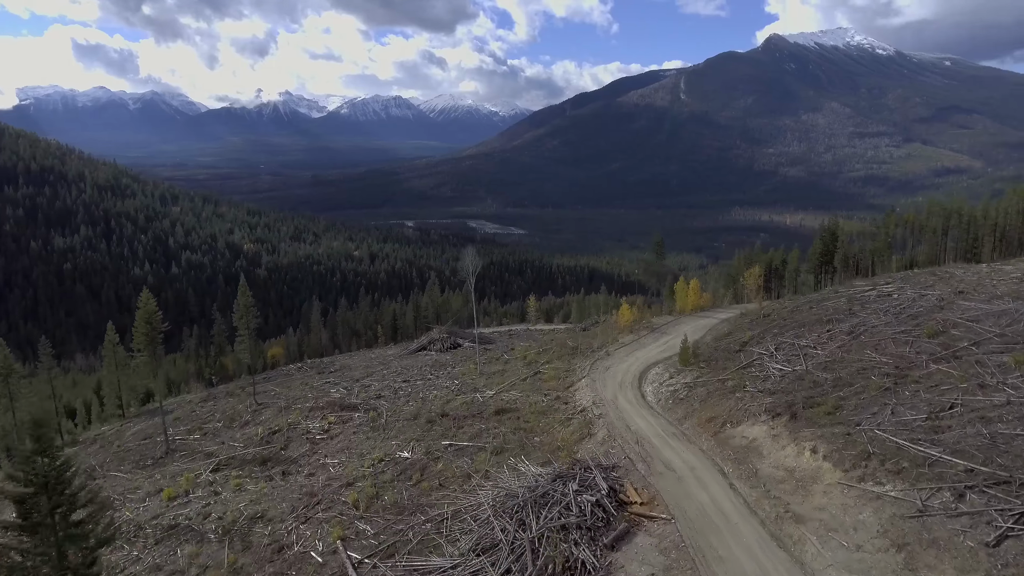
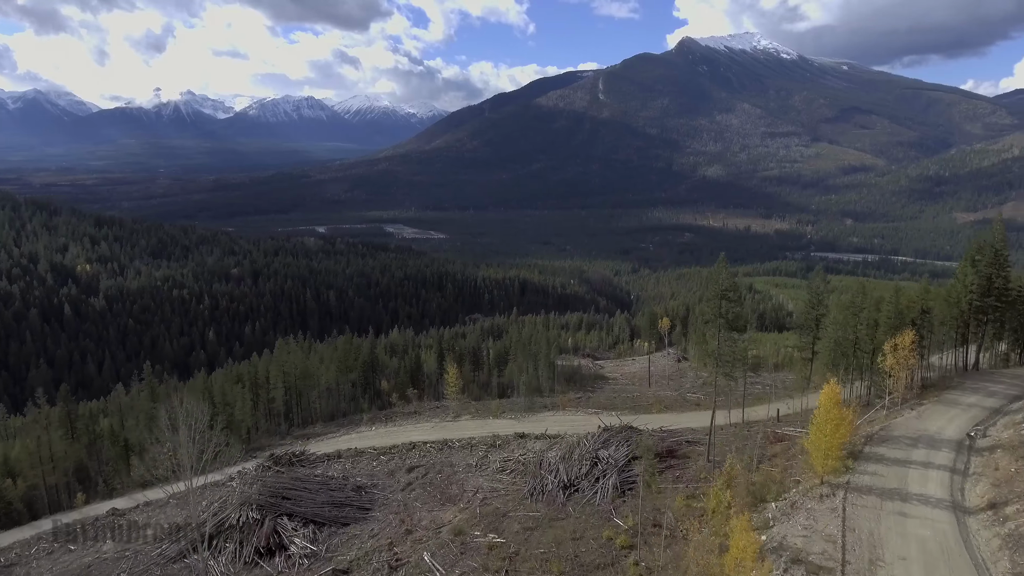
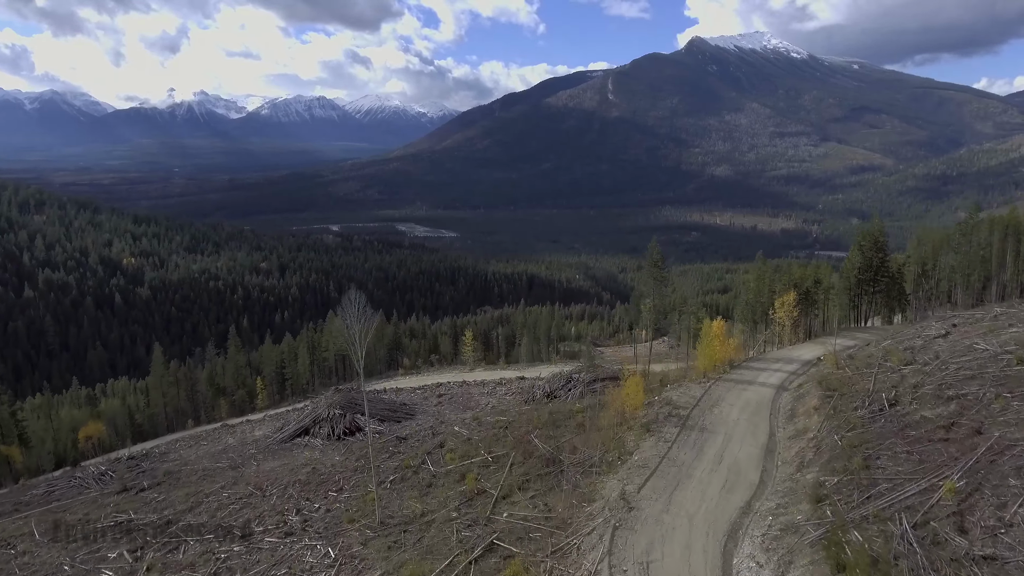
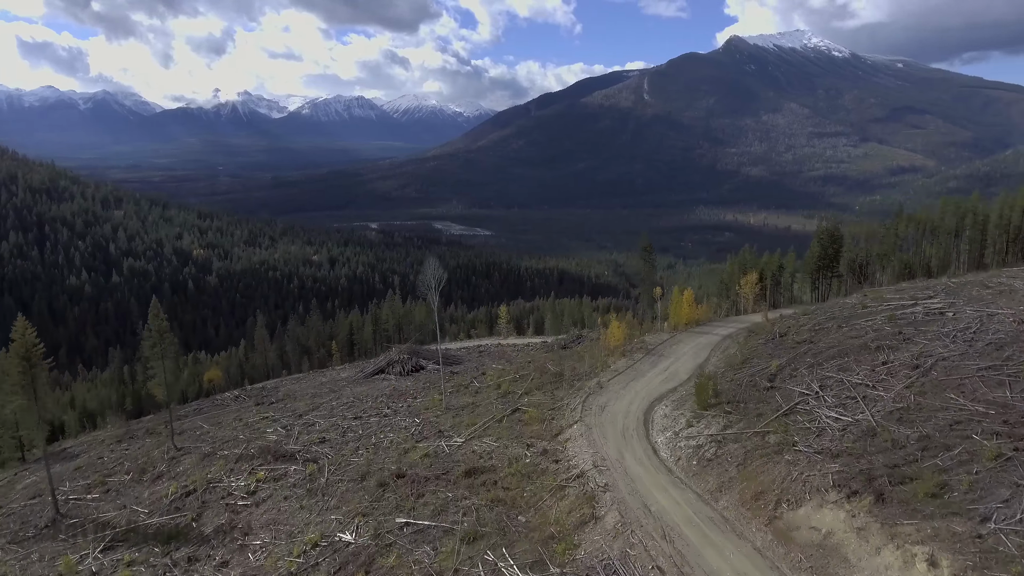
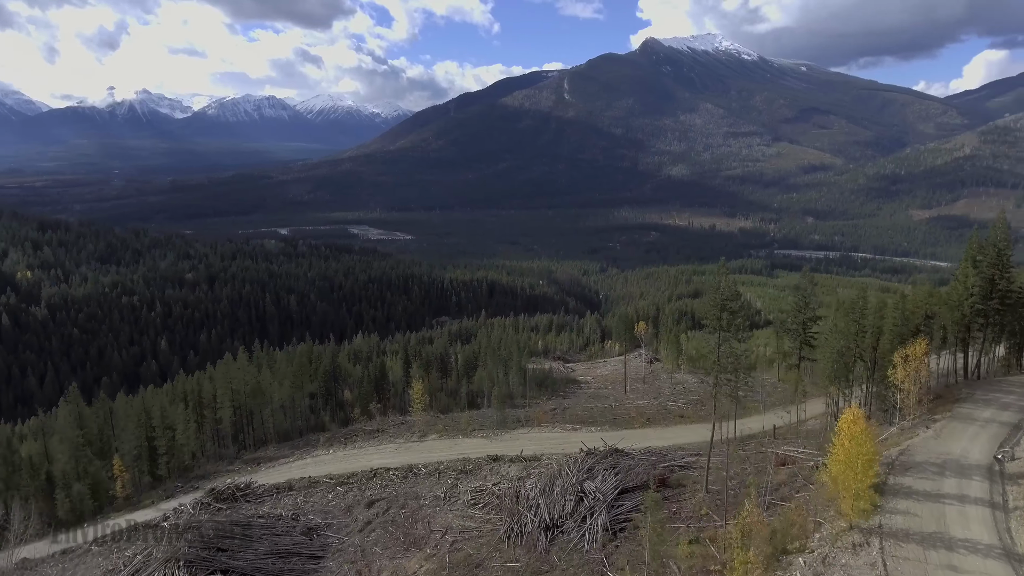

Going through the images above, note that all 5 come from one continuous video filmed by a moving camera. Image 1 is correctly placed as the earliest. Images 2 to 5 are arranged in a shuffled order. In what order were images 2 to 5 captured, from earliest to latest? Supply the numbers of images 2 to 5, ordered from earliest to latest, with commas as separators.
4, 3, 2, 5
